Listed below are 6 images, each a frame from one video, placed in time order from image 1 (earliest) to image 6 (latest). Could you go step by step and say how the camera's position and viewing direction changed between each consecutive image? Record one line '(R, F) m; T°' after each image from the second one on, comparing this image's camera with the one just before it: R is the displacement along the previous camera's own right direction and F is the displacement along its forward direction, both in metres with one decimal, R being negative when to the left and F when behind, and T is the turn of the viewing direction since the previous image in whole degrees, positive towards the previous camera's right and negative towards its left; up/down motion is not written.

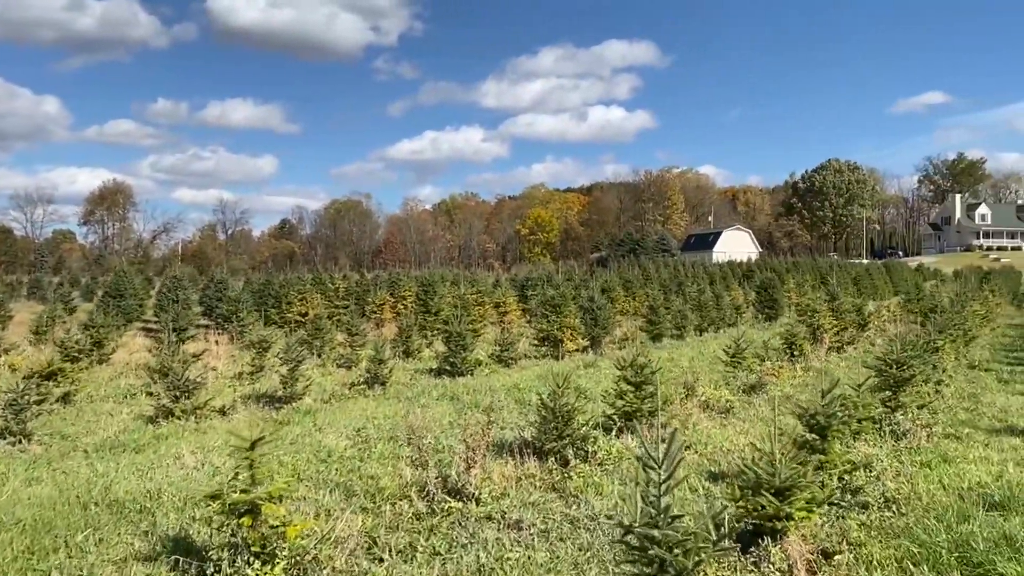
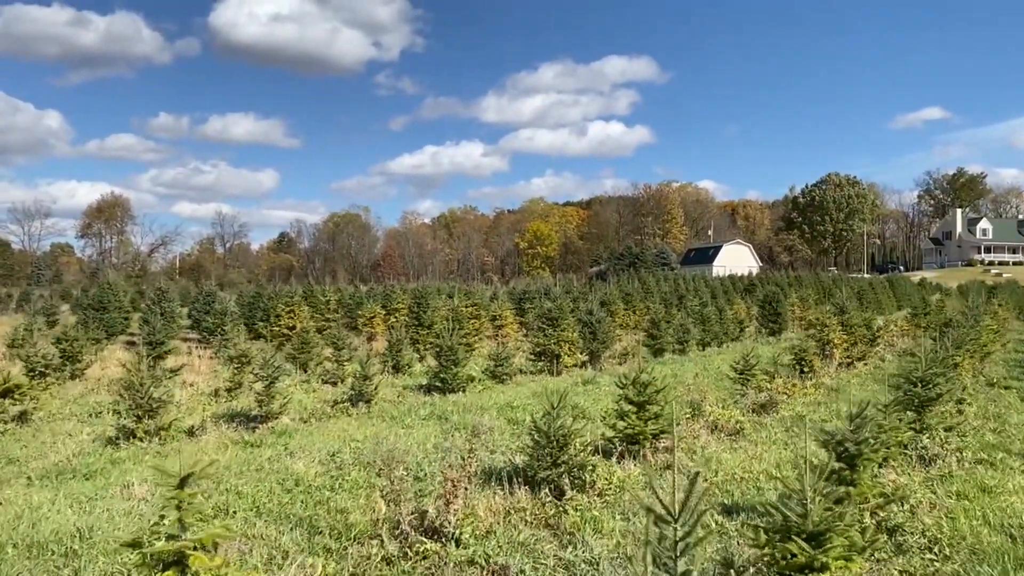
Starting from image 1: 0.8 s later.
(+0.1, +0.8) m; 0°
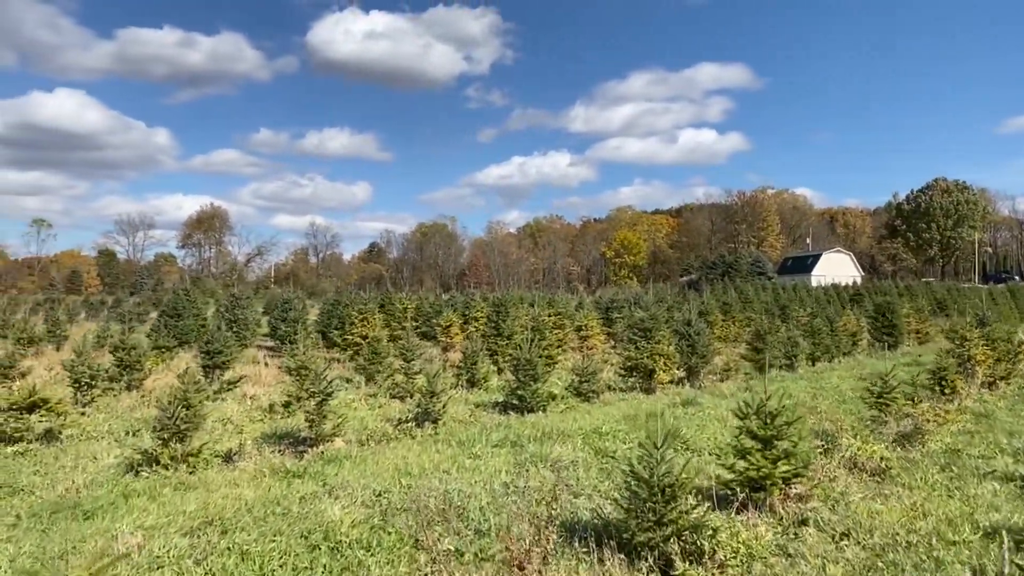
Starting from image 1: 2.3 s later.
(0.0, +1.6) m; -6°
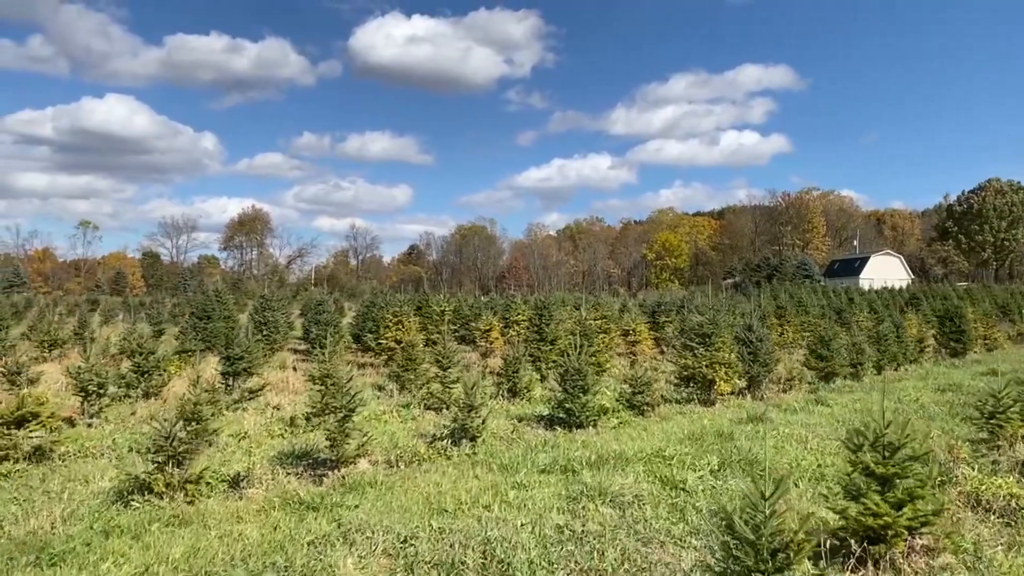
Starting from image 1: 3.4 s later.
(-0.1, +1.2) m; -3°
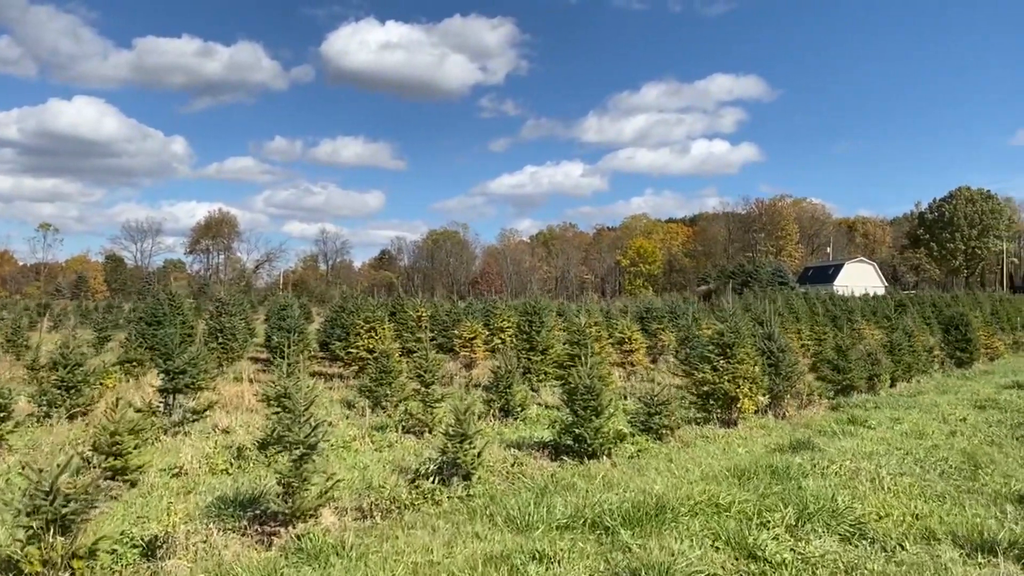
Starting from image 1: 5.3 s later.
(-0.3, +1.9) m; +2°
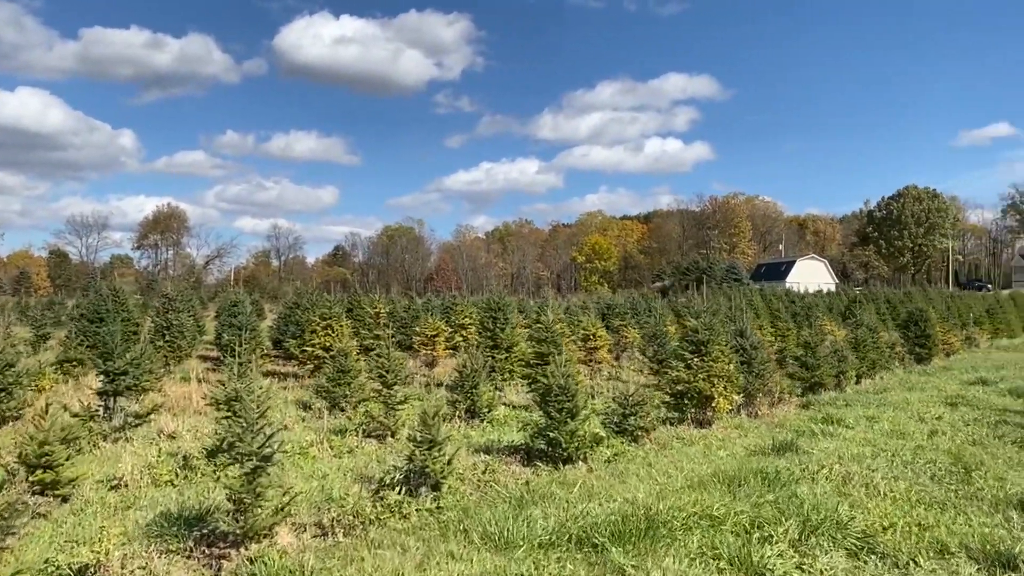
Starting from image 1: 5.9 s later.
(-0.1, +0.6) m; +3°
